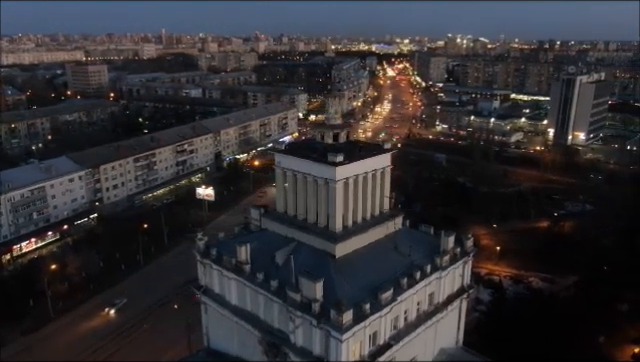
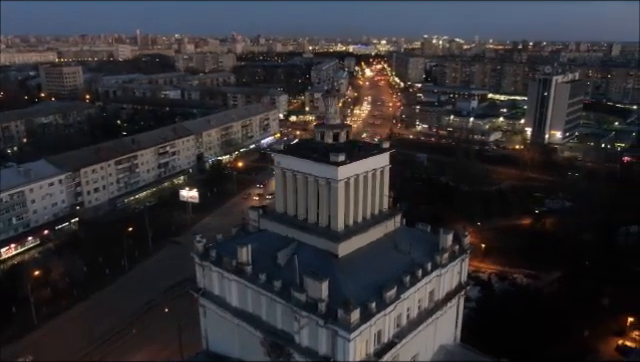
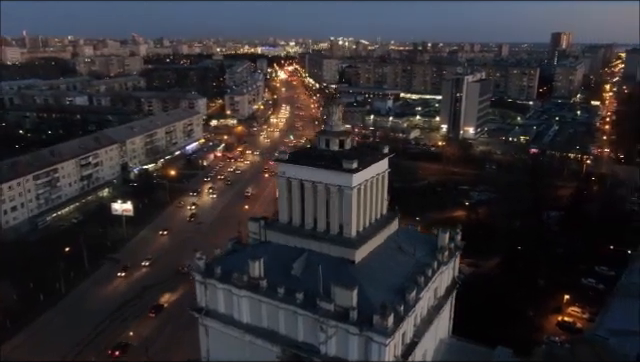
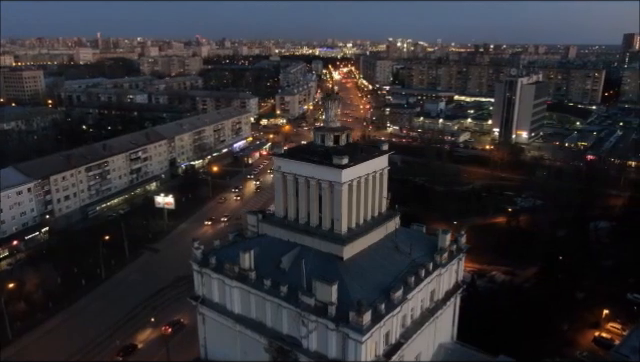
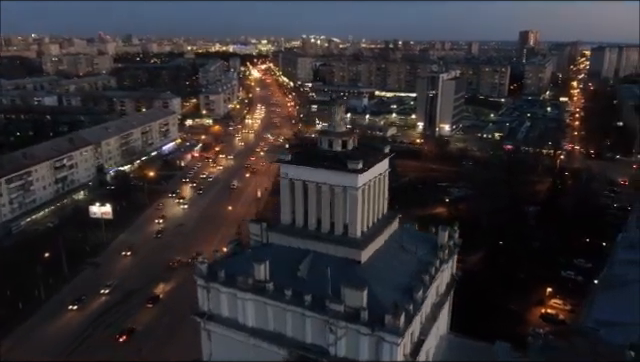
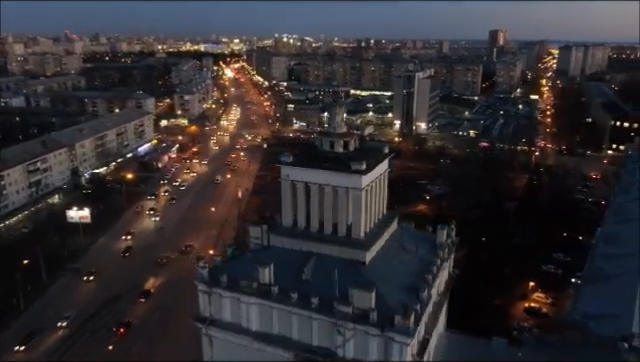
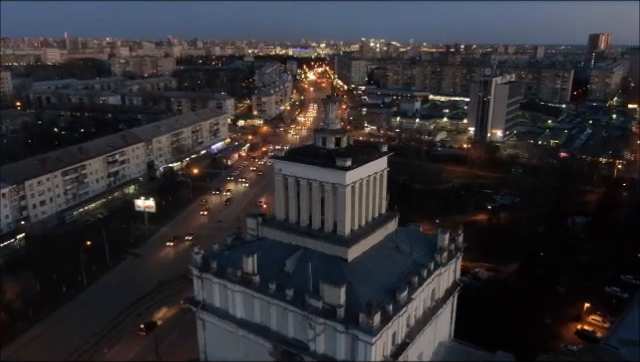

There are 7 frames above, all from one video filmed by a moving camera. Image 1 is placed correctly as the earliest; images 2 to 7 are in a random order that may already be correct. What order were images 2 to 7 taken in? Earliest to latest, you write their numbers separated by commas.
2, 4, 7, 3, 5, 6
